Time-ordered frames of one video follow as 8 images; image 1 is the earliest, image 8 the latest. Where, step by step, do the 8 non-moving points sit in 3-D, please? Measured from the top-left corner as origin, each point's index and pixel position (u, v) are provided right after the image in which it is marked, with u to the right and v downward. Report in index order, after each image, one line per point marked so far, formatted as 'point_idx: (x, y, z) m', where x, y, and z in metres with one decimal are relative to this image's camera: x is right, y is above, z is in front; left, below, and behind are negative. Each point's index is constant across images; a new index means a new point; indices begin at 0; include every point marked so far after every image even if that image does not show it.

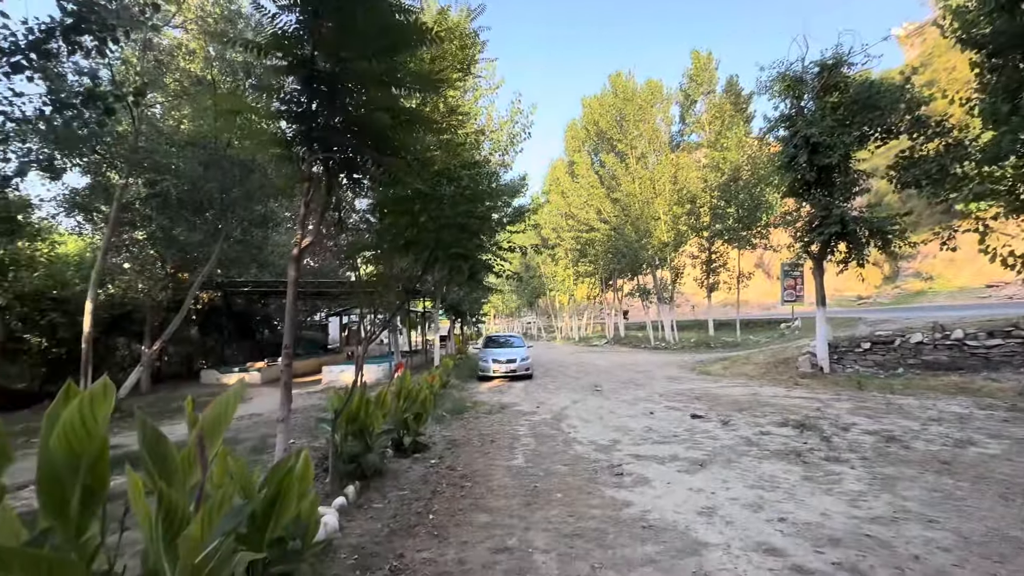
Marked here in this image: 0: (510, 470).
0: (0.0, -1.9, +5.0) m
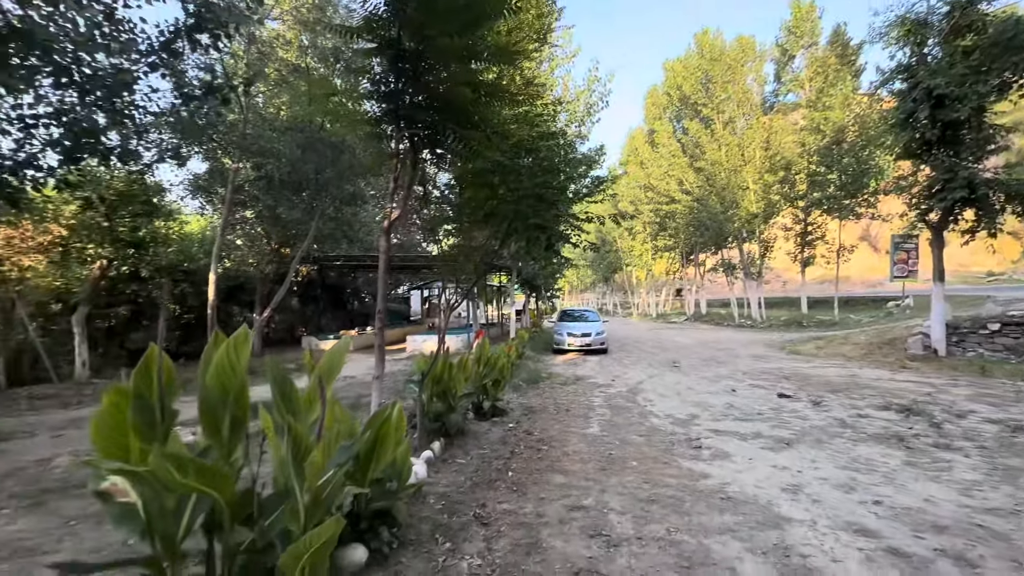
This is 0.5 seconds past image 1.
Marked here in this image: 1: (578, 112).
0: (+0.8, -1.6, +5.1) m
1: (+2.0, +5.4, +14.5) m
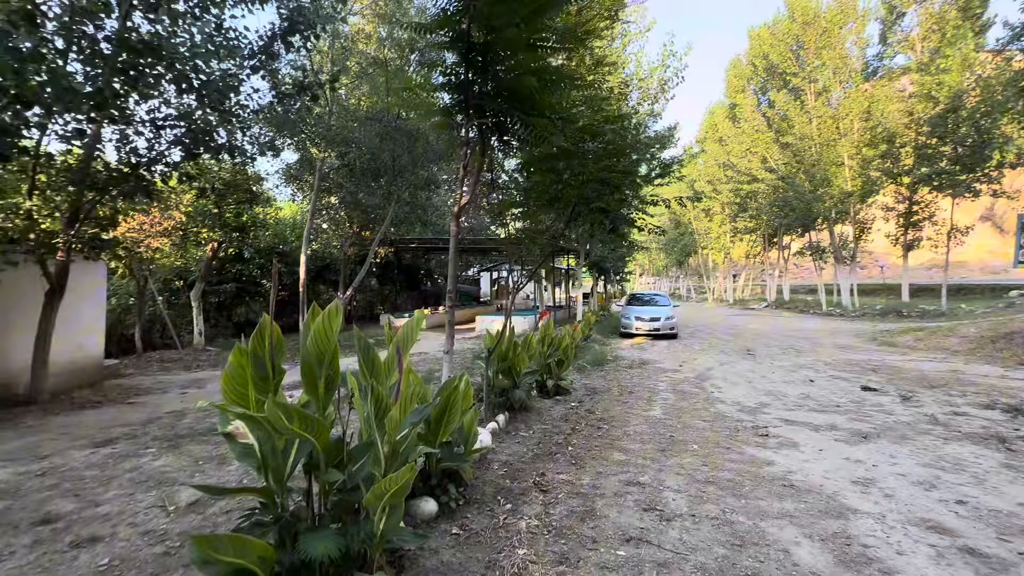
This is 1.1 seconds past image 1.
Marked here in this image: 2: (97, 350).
0: (+1.5, -1.4, +5.1) m
1: (+4.1, +5.9, +14.0) m
2: (-6.0, -0.9, +6.8) m
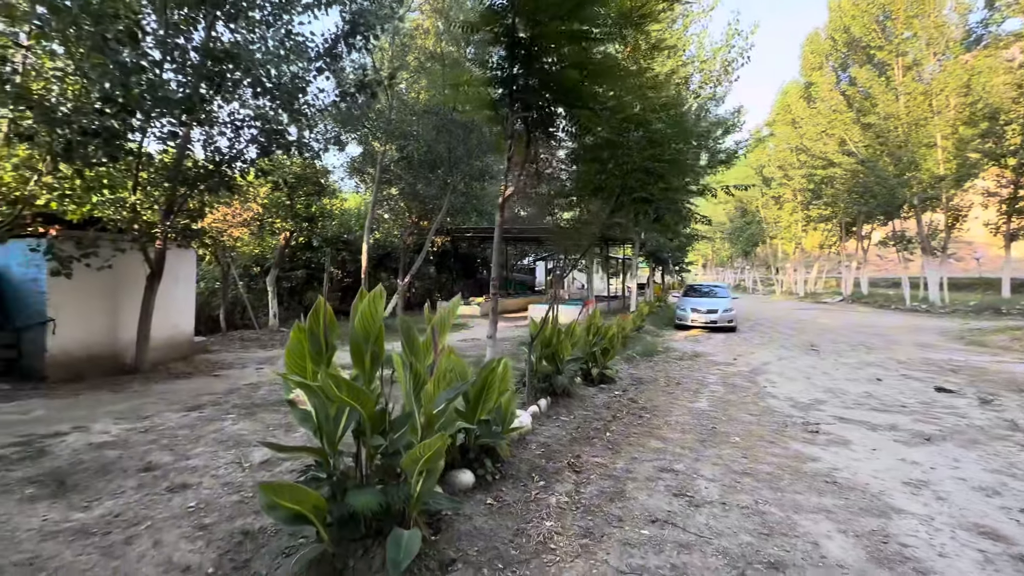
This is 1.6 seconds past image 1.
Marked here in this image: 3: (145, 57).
0: (+1.9, -1.3, +5.1) m
1: (+5.8, +6.2, +13.4) m
2: (-5.3, -0.7, +7.7) m
3: (-3.8, +2.4, +4.8) m
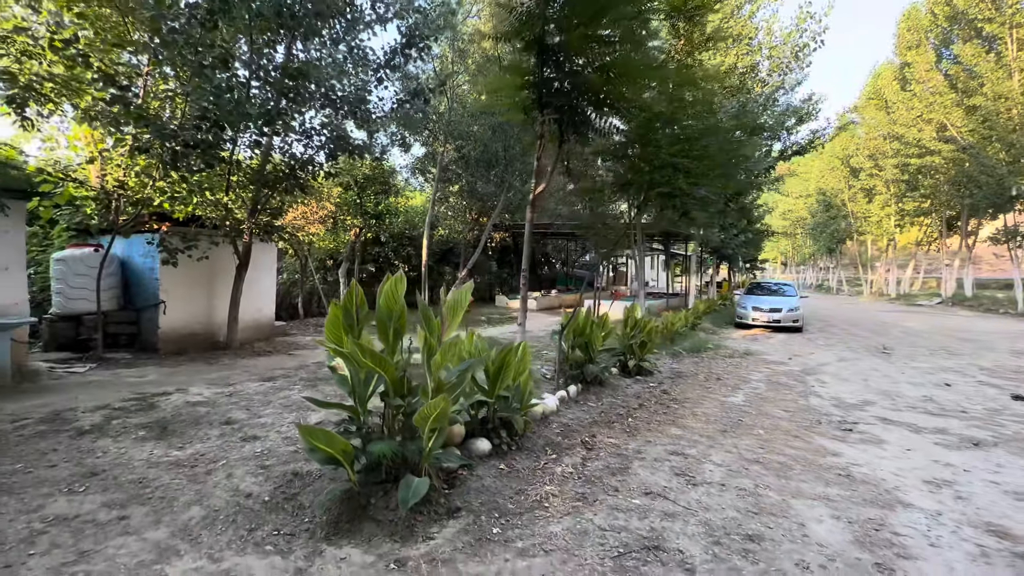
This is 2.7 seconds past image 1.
0: (+2.3, -1.3, +5.1) m
1: (+7.4, +6.3, +12.7) m
2: (-4.5, -0.5, +8.7) m
3: (-3.4, +2.6, +5.6) m
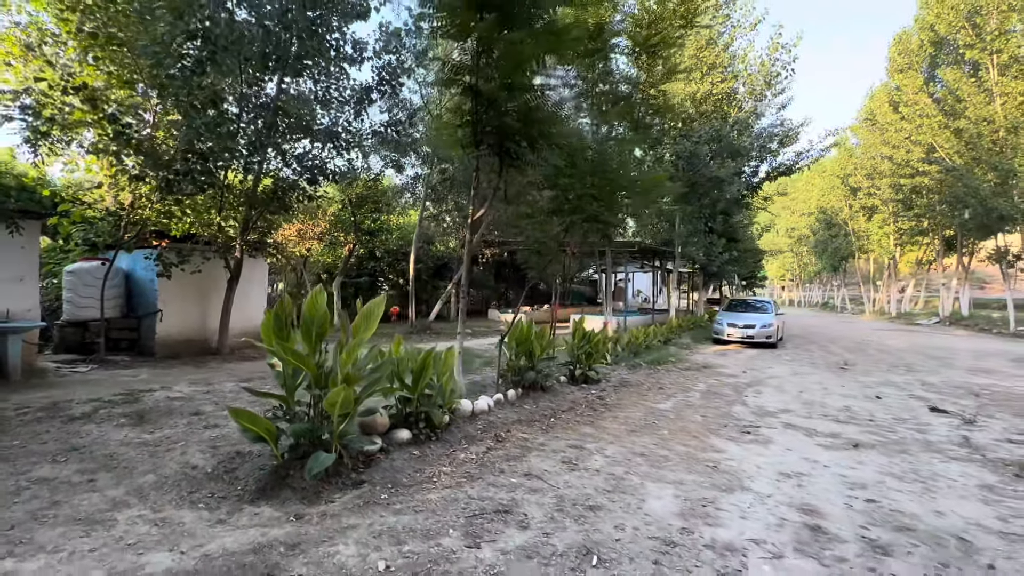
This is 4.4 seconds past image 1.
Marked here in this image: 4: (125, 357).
0: (+1.6, -1.5, +5.6) m
1: (+7.0, +5.8, +13.3) m
2: (-5.0, -0.7, +9.4) m
3: (-4.0, +2.4, +6.4) m
4: (-6.2, -1.1, +7.5) m
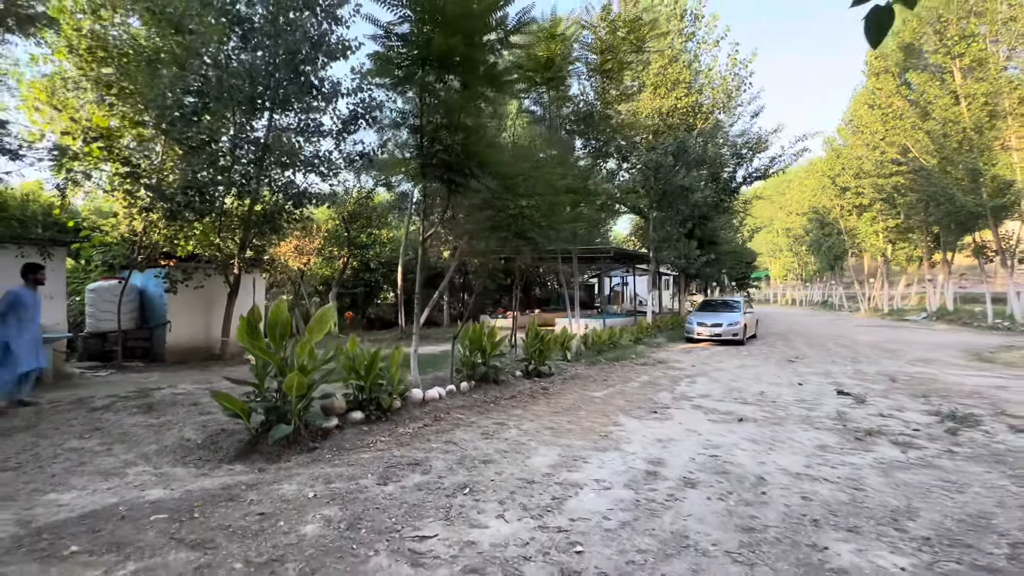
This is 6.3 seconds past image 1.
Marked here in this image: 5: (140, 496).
0: (+1.0, -1.5, +6.5) m
1: (+6.4, +5.7, +14.1) m
2: (-5.6, -1.0, +10.4) m
3: (-4.7, +2.2, +7.5) m
4: (-6.9, -1.4, +8.6) m
5: (-2.6, -1.4, +3.2) m
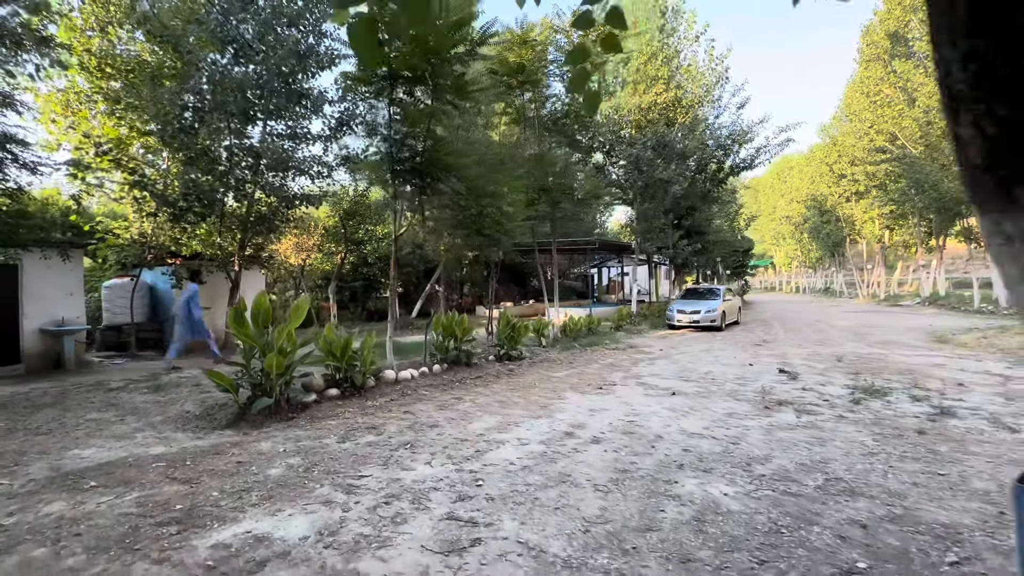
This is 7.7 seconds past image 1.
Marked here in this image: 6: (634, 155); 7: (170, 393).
0: (+0.5, -1.4, +7.2) m
1: (+6.0, +6.1, +14.6) m
2: (-6.0, -0.8, +11.3) m
3: (-5.2, +2.3, +8.2) m
4: (-7.3, -1.3, +9.5) m
5: (-3.1, -1.4, +4.0) m
6: (+3.6, +3.9, +13.6) m
7: (-4.3, -1.3, +5.9) m
